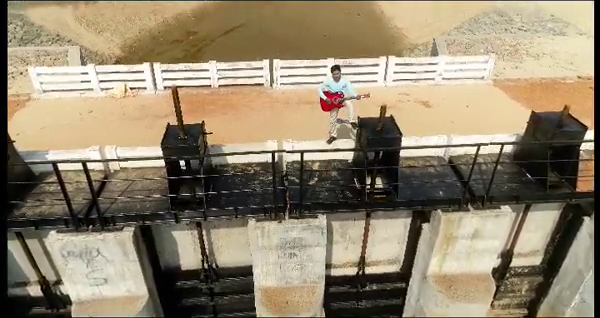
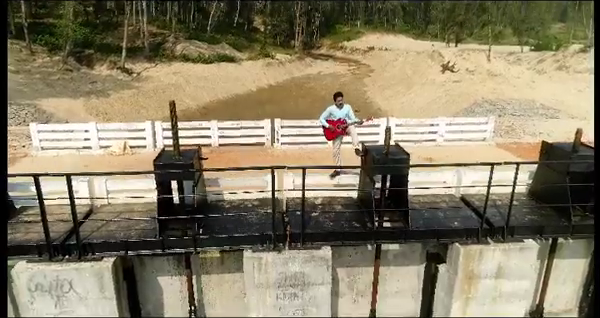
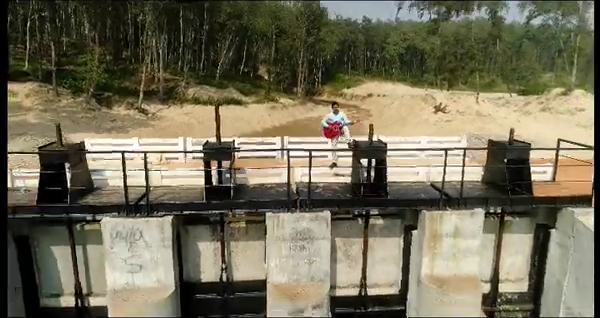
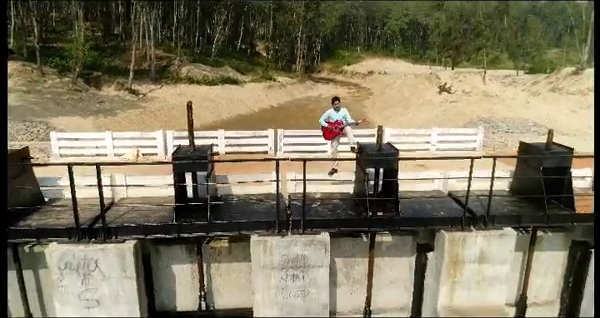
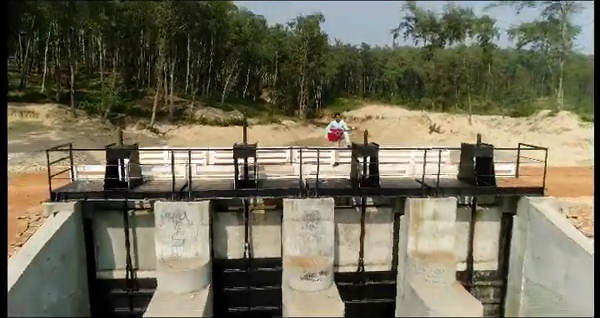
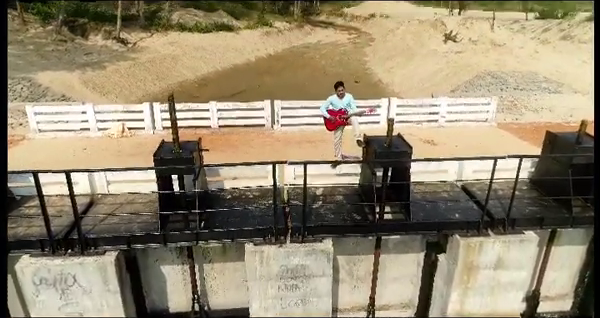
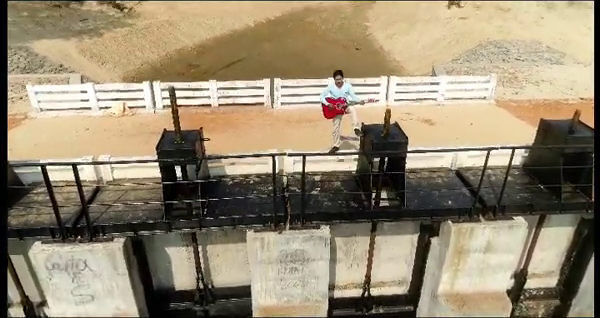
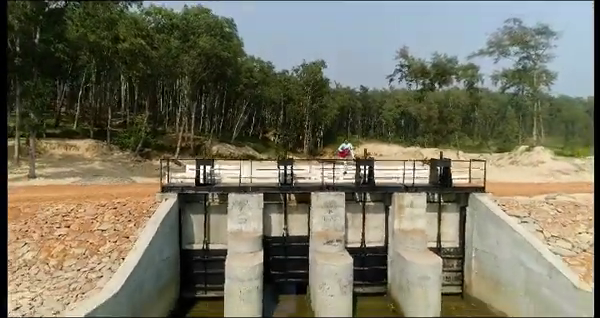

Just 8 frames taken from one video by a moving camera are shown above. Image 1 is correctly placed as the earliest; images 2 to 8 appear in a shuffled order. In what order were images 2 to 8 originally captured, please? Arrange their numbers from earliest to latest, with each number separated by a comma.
7, 6, 2, 4, 3, 5, 8
